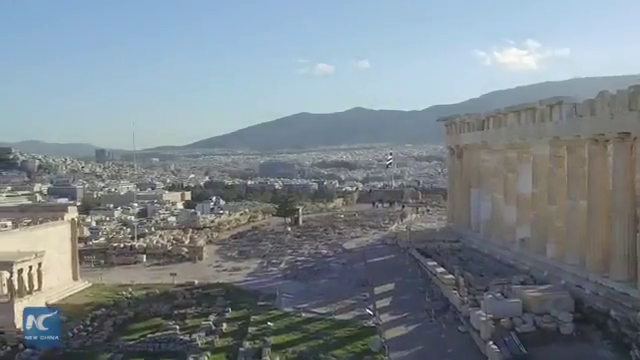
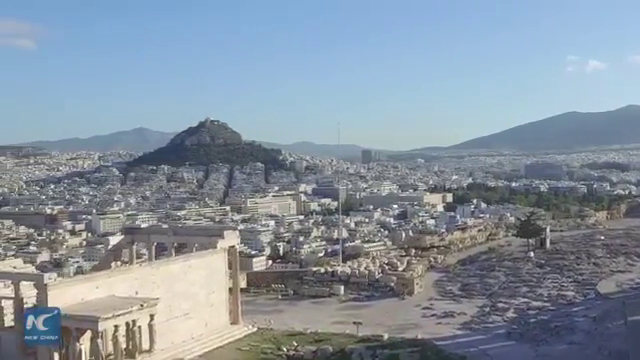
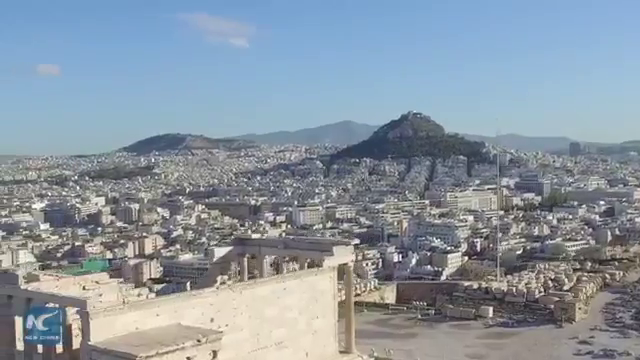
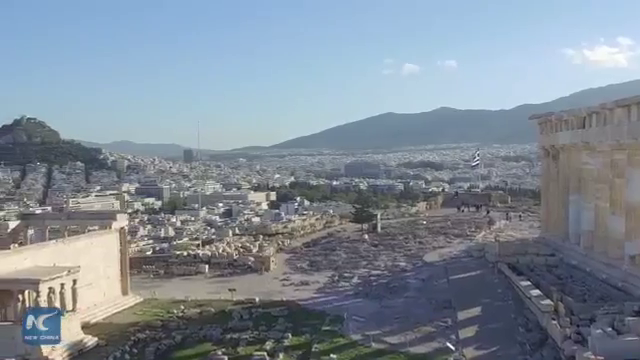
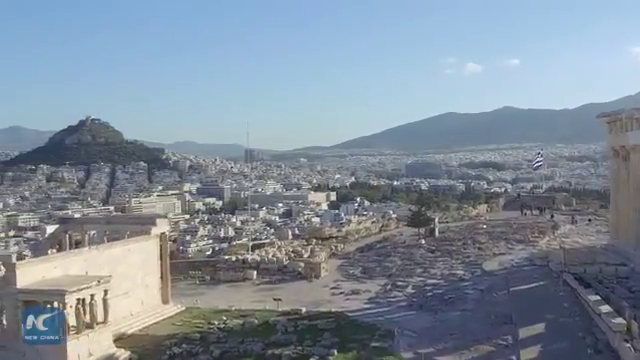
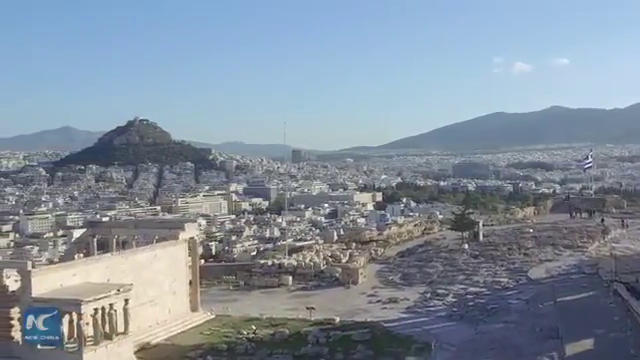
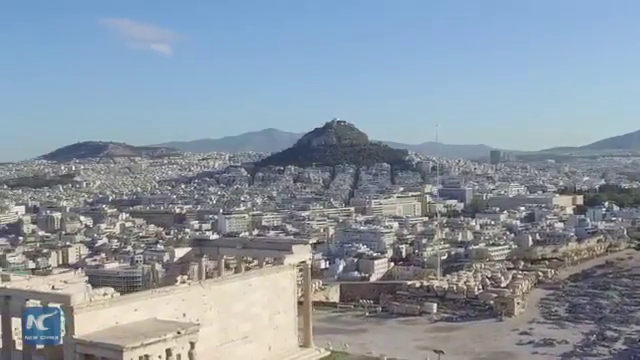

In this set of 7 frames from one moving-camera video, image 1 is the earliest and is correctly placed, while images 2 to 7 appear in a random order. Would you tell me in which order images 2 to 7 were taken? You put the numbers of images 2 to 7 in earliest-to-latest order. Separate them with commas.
4, 5, 6, 2, 7, 3
